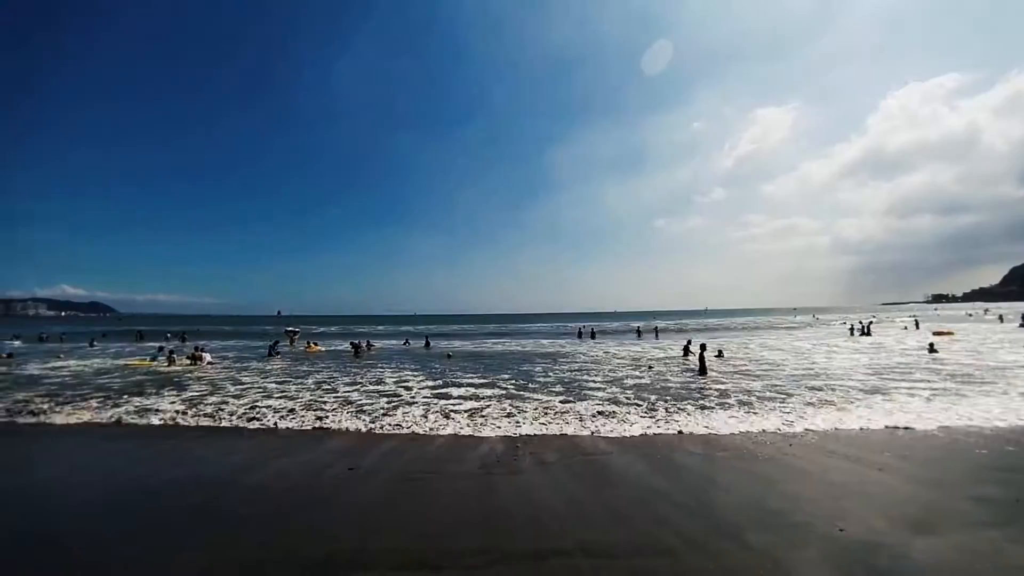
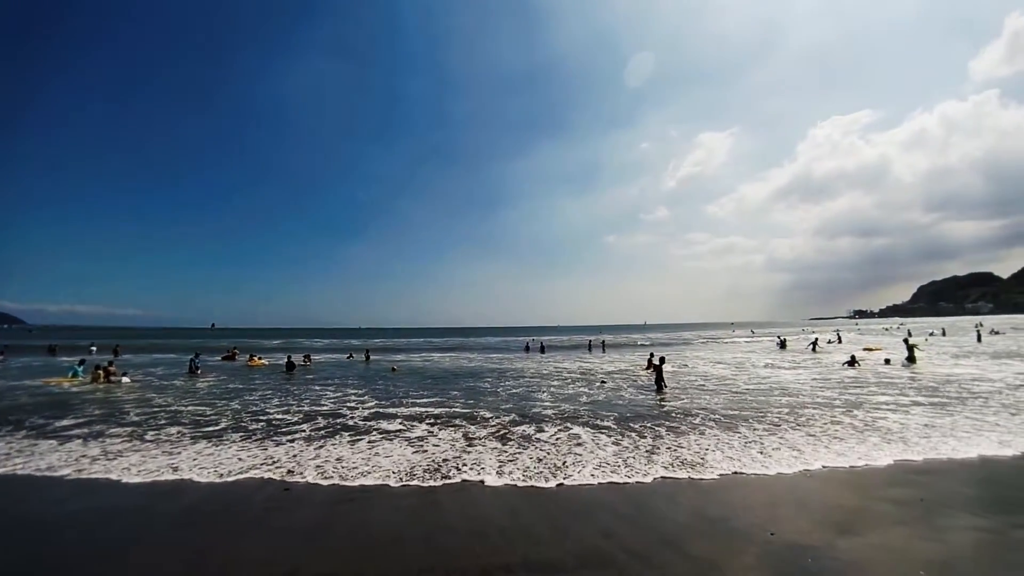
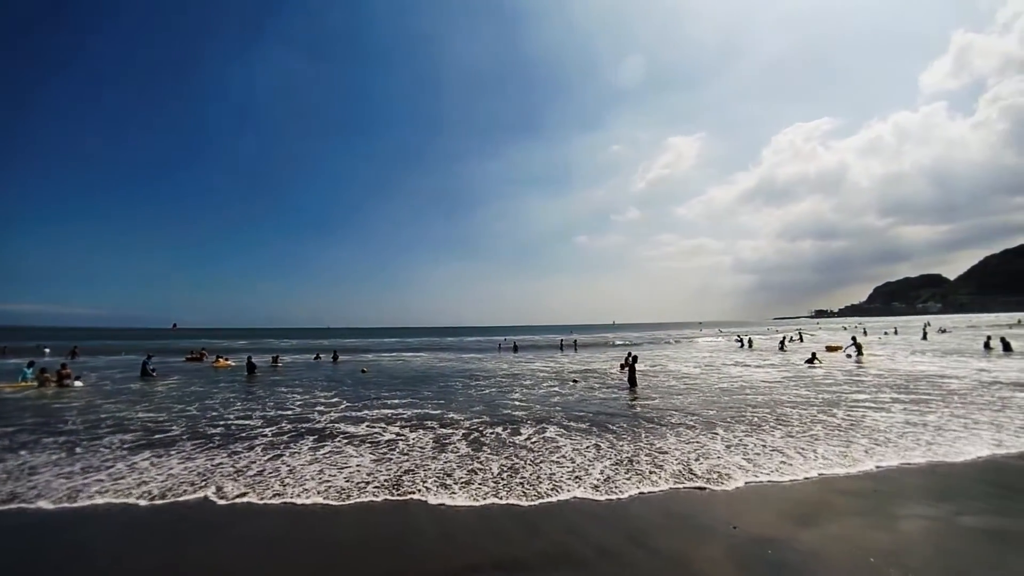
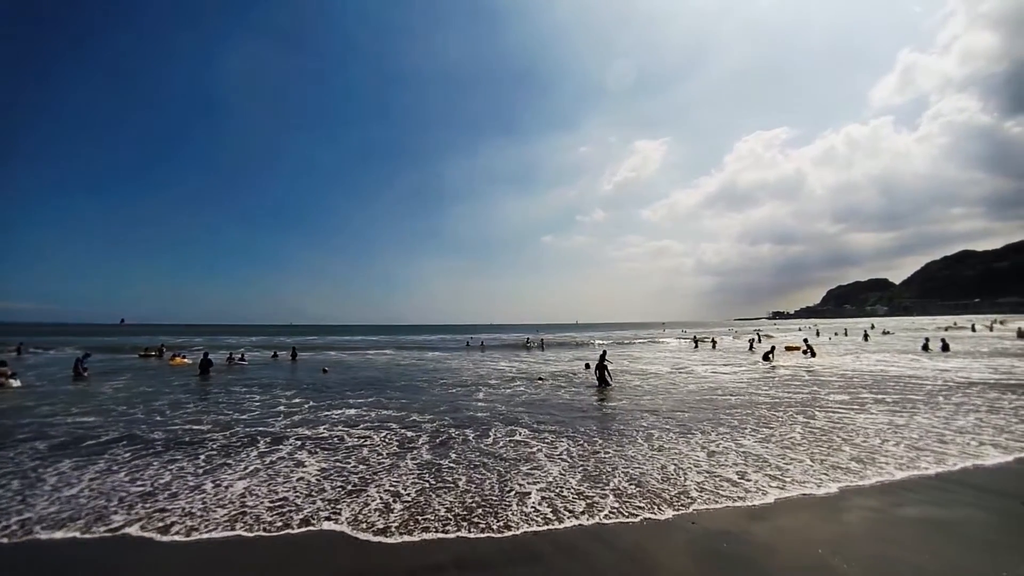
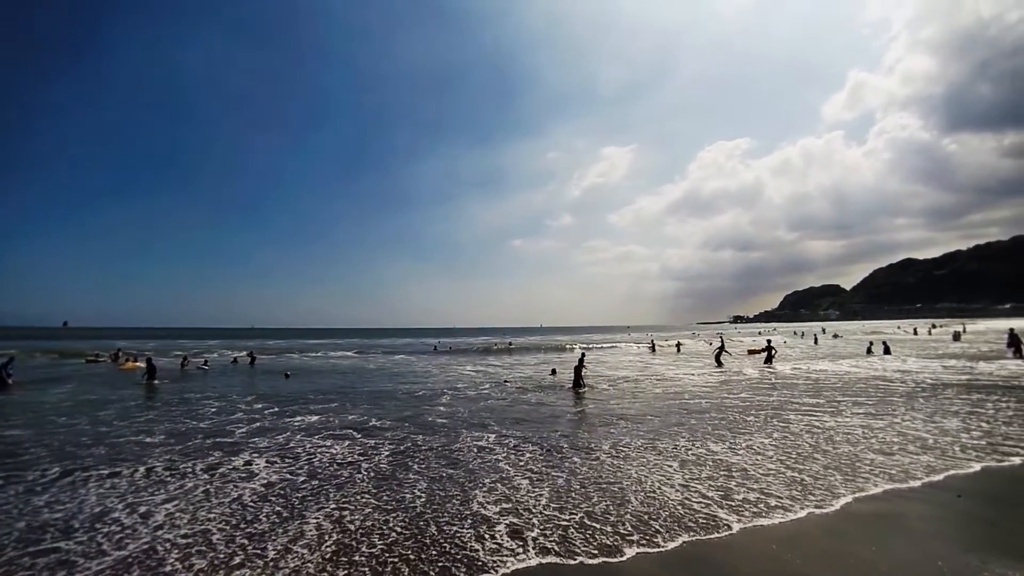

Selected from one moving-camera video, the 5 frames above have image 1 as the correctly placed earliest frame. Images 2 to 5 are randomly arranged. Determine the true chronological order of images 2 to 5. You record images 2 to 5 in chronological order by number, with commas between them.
2, 3, 4, 5
